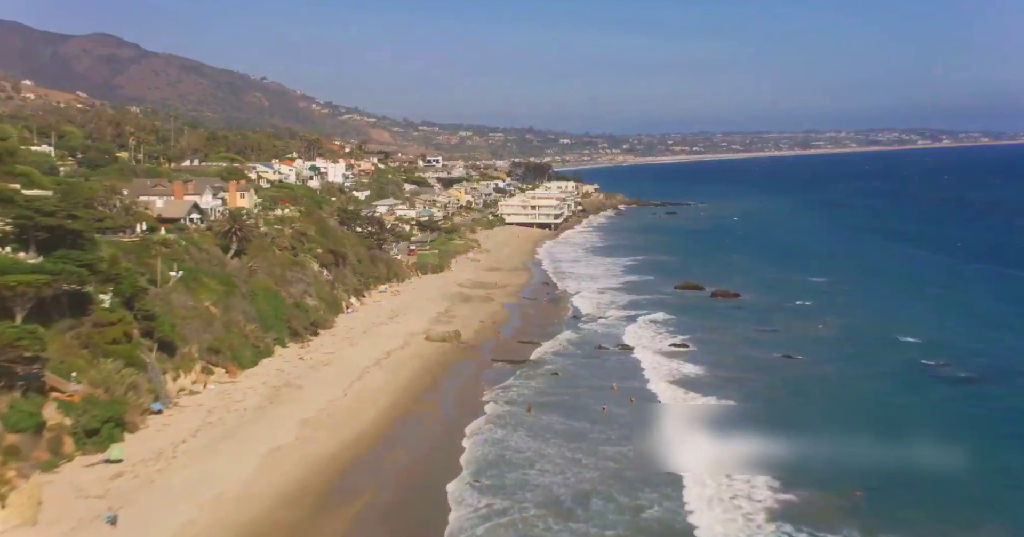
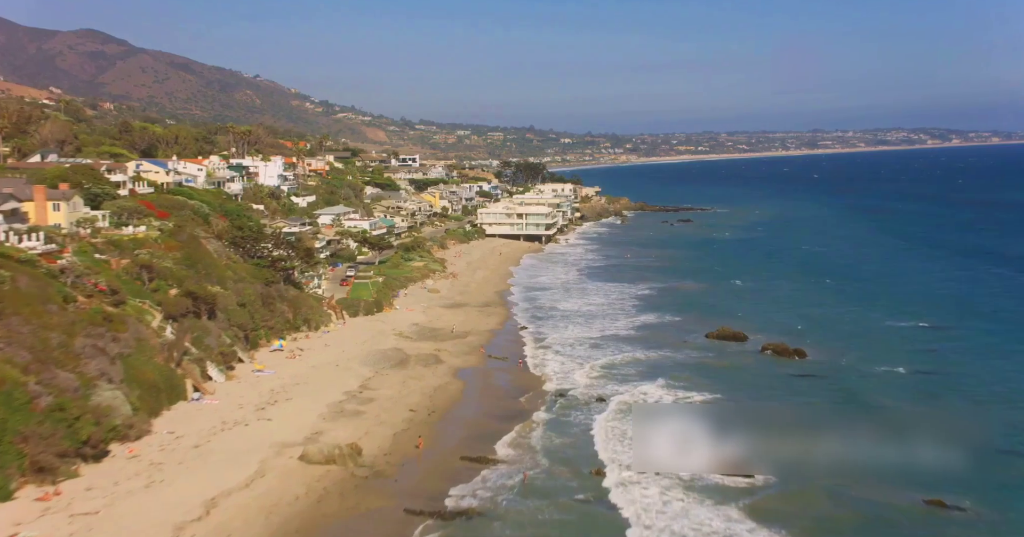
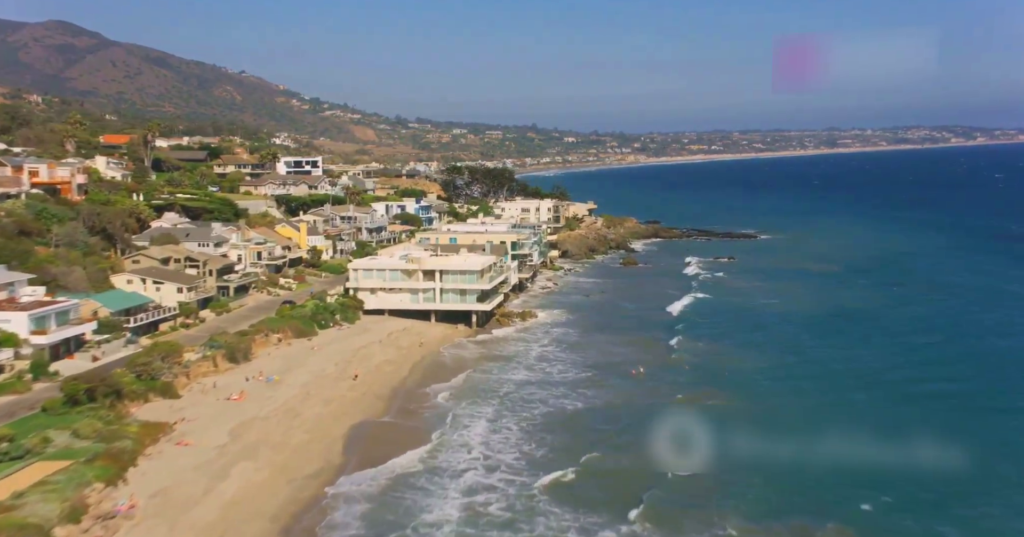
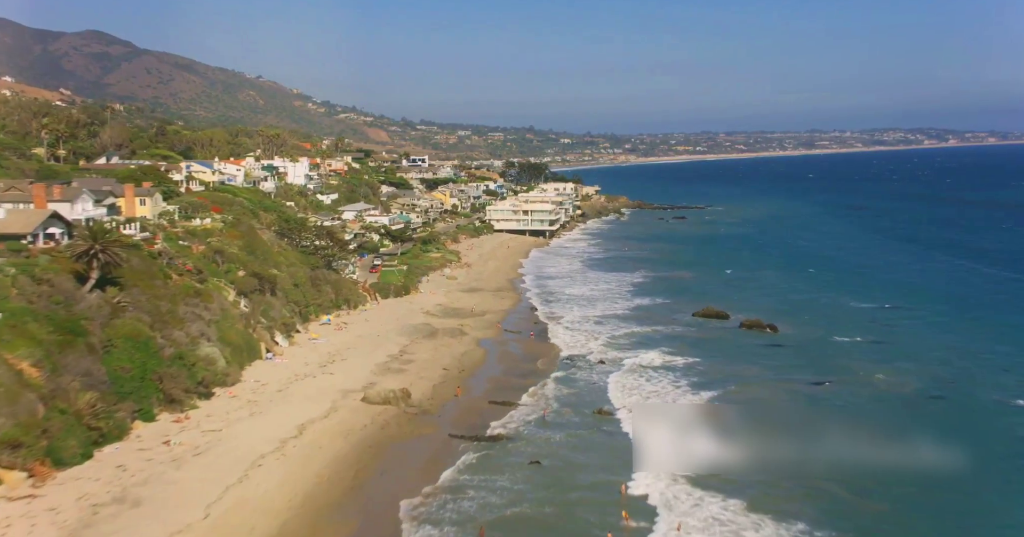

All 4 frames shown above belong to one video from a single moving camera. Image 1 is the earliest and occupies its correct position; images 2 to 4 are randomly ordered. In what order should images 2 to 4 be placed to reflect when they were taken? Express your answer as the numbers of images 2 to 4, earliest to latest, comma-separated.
4, 2, 3
